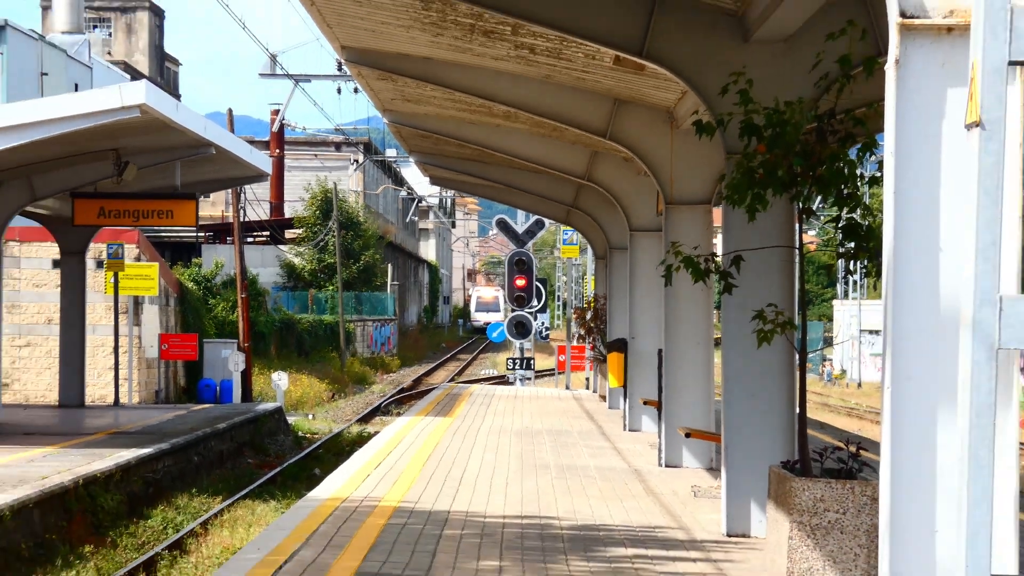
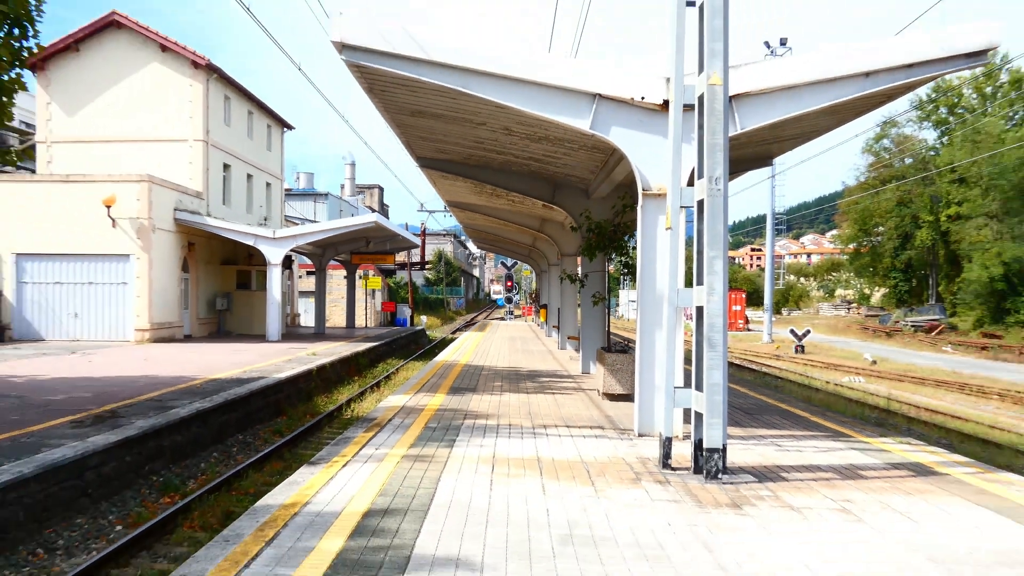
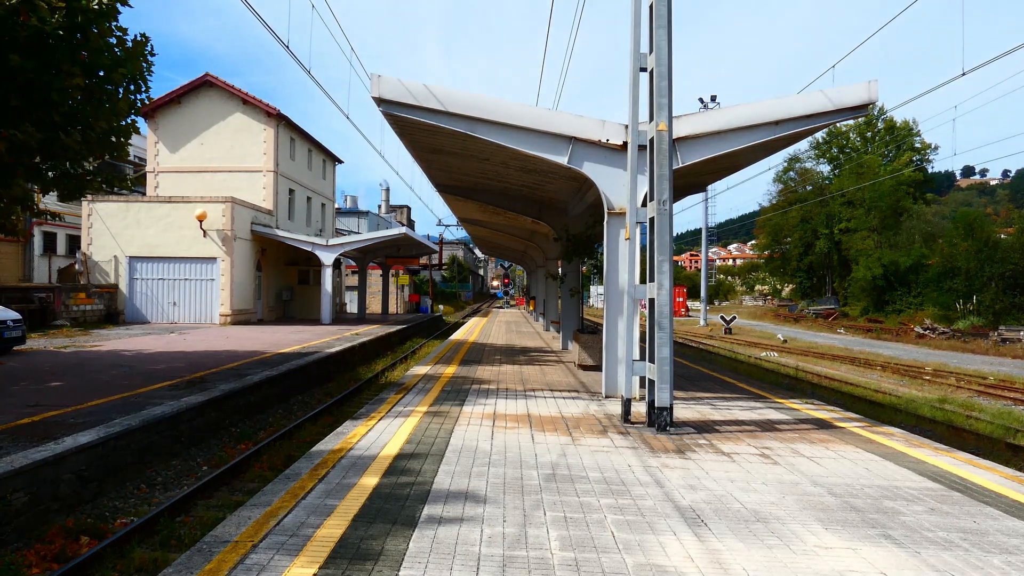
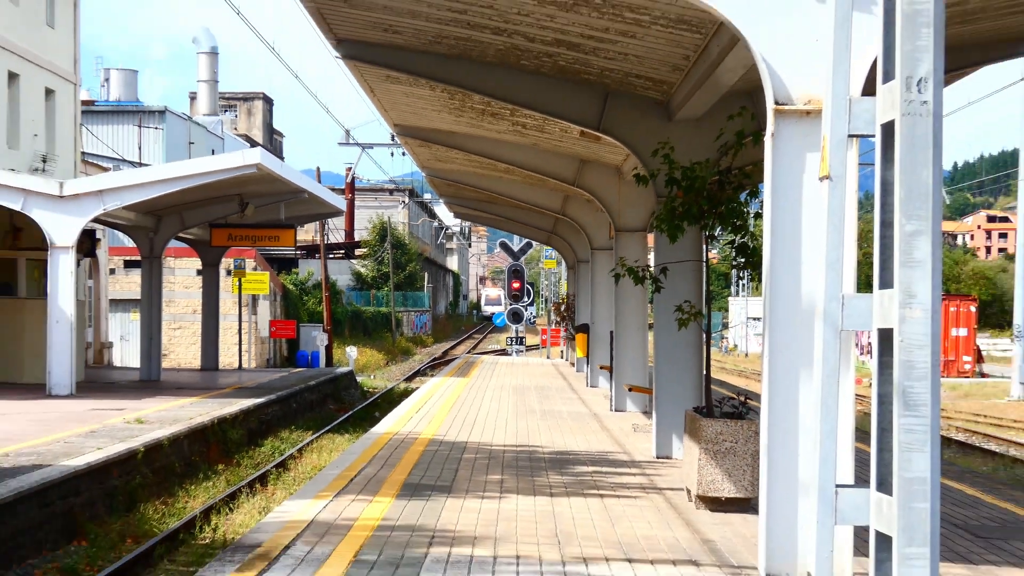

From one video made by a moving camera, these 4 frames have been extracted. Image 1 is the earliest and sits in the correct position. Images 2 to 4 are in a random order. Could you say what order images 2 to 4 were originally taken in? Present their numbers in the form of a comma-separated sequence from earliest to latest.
4, 2, 3
